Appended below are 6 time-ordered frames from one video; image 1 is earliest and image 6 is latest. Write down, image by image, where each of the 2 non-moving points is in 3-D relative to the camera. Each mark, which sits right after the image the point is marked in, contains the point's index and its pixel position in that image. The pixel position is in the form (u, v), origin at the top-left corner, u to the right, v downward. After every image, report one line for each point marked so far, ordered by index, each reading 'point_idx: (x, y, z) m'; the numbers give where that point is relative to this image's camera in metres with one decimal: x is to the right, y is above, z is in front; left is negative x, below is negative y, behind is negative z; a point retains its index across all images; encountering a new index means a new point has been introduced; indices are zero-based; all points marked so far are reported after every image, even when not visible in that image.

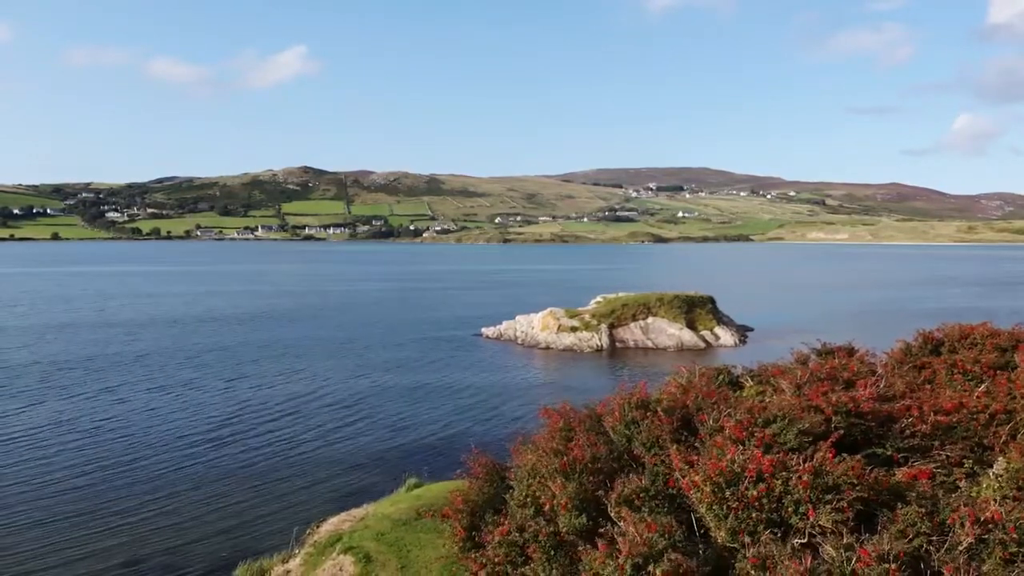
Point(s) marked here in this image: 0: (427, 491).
0: (-2.1, -5.3, +18.2) m
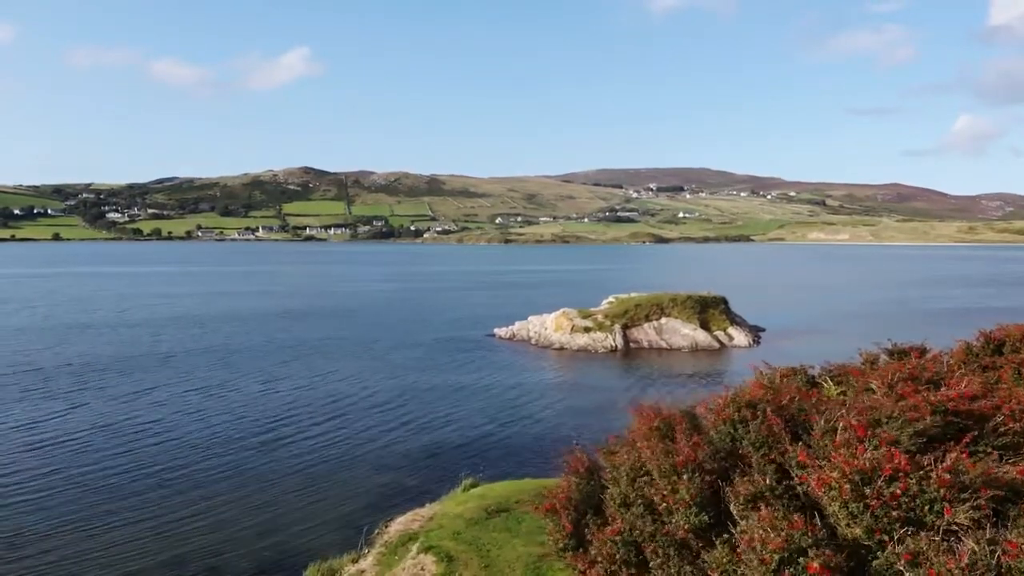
0: (-0.5, -5.3, +18.3) m
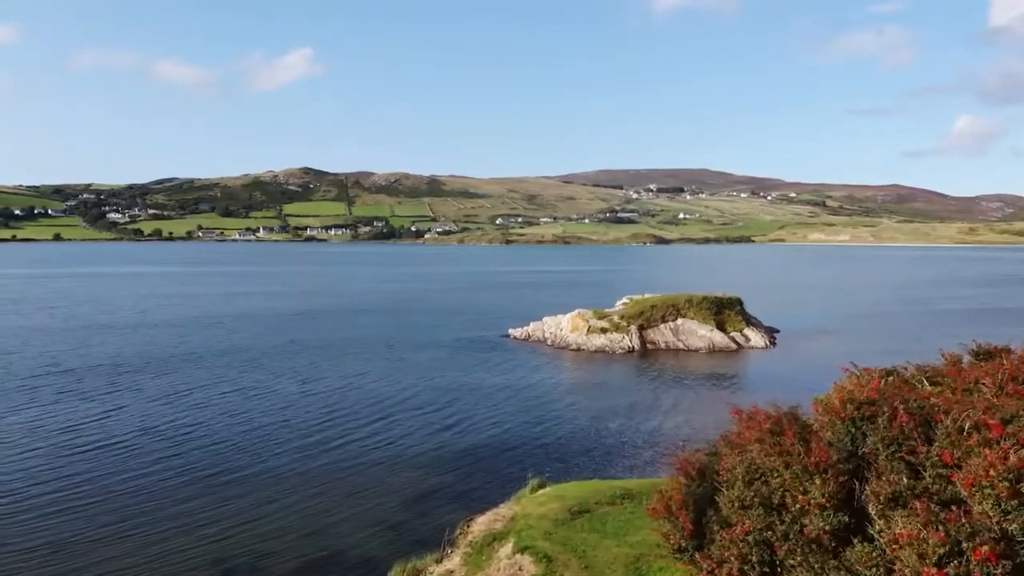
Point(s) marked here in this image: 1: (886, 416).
0: (+1.5, -5.3, +18.3) m
1: (+5.8, -2.1, +11.1) m
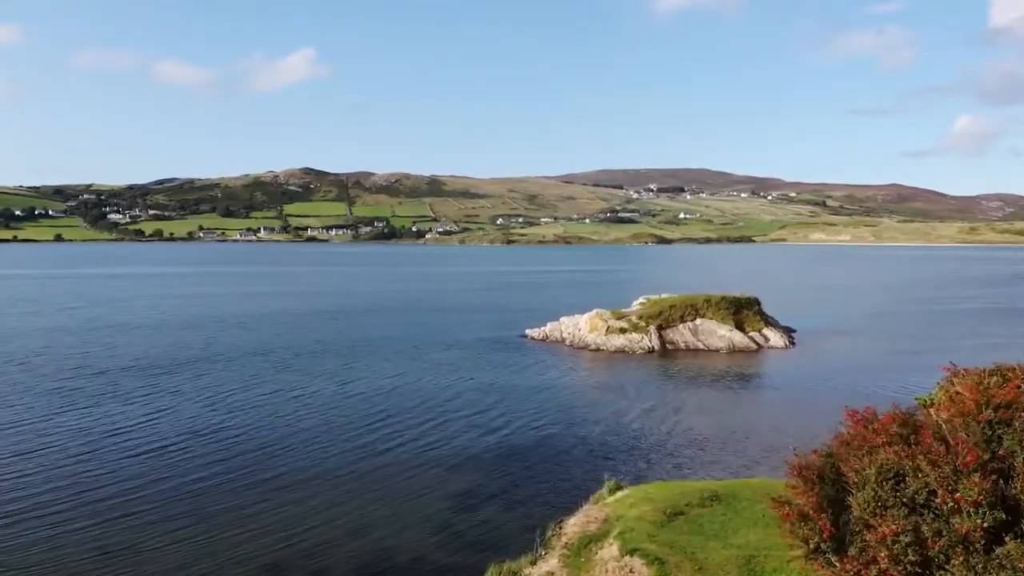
0: (+3.7, -5.3, +18.3) m
1: (+8.1, -2.1, +11.1) m
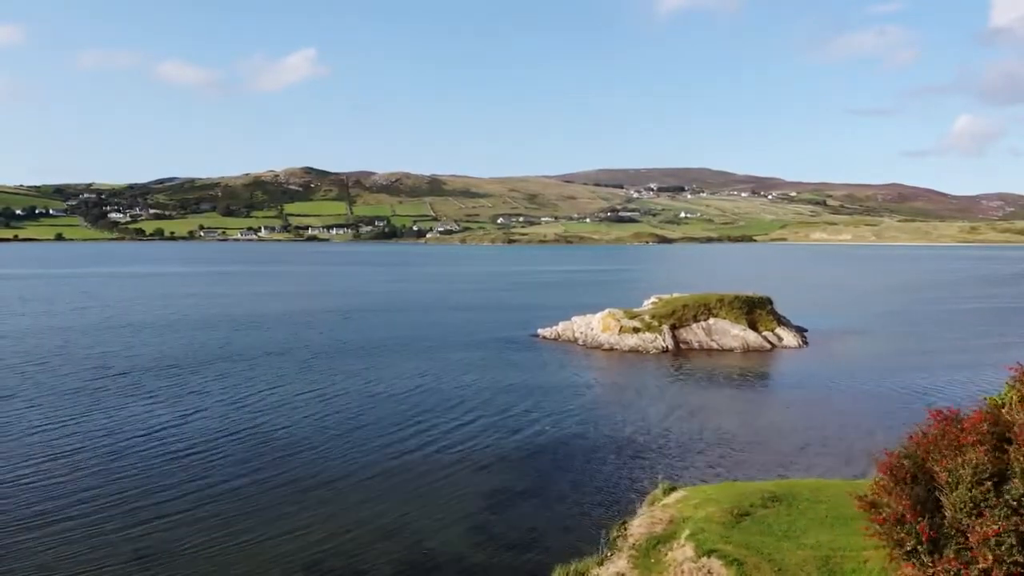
0: (+5.2, -5.3, +18.2) m
1: (+9.6, -2.1, +11.0) m
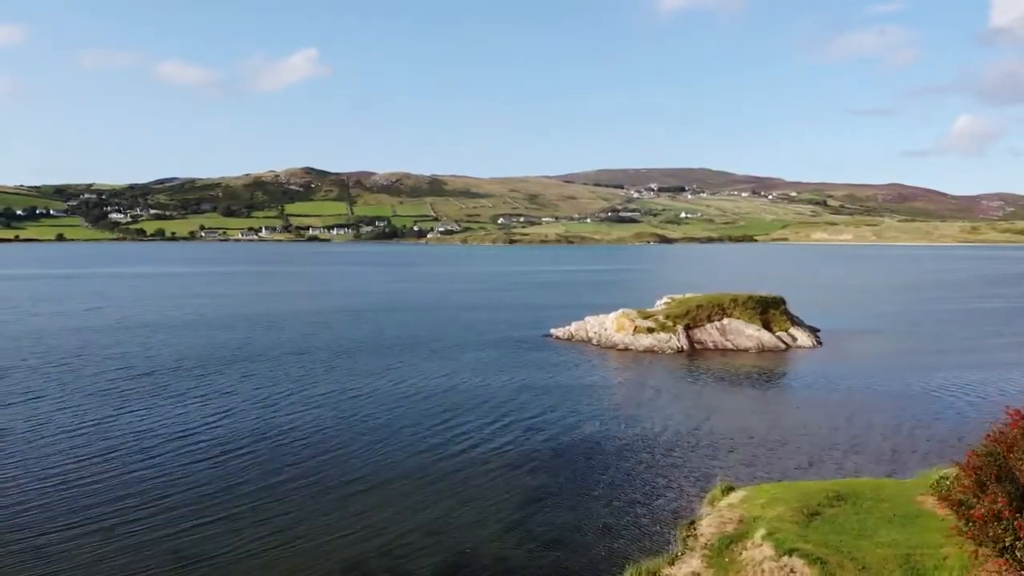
0: (+6.9, -5.3, +18.3) m
1: (+11.3, -2.1, +11.1) m
